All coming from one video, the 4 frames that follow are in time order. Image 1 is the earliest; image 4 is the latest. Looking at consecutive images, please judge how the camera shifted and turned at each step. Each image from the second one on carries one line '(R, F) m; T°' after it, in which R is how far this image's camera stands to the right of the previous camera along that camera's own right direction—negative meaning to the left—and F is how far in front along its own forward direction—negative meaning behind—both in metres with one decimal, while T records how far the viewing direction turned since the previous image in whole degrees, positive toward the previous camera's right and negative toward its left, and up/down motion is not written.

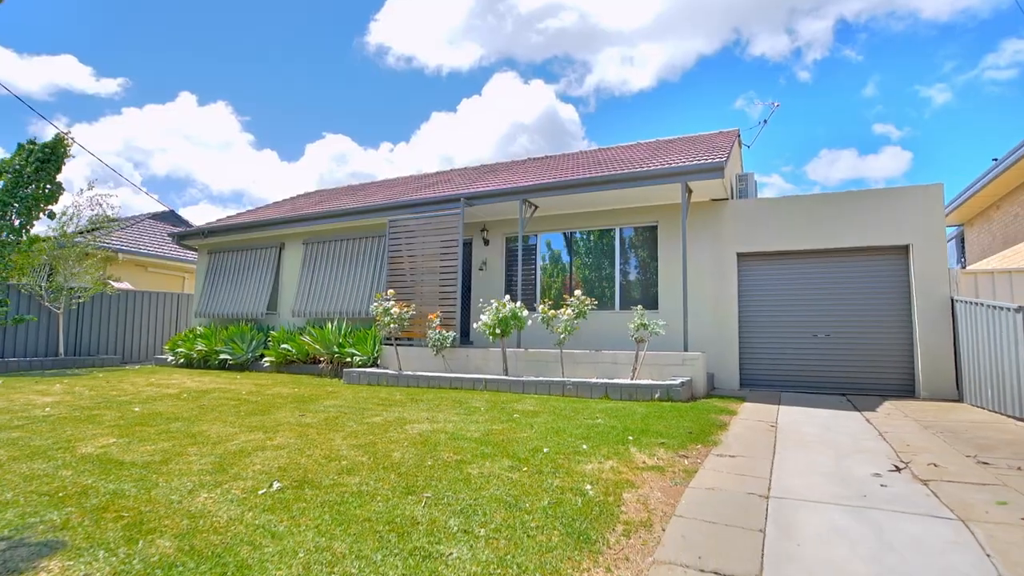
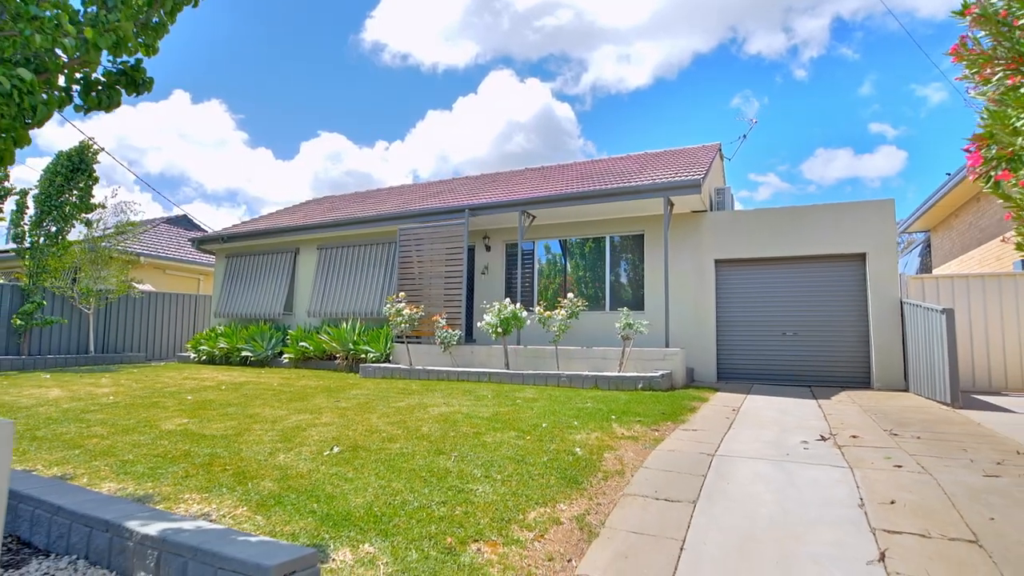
(-0.1, -0.9) m; 0°
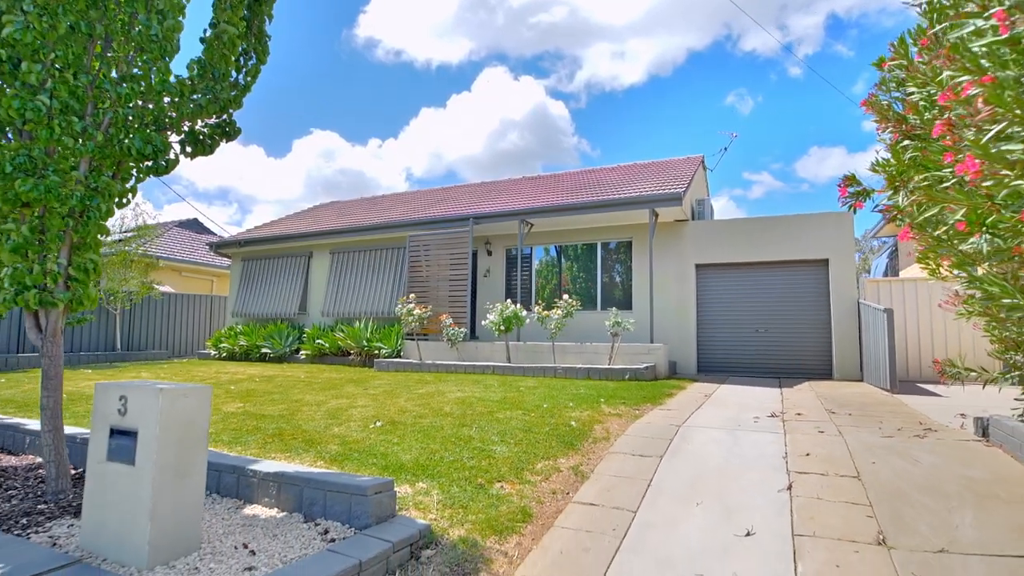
(-0.1, -1.0) m; +1°
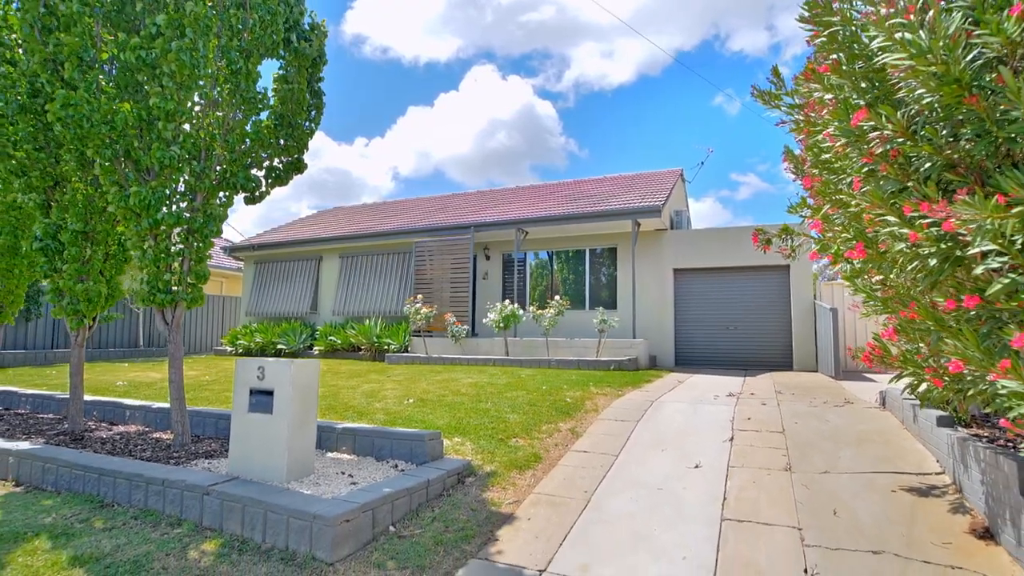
(-0.2, -1.2) m; +1°
